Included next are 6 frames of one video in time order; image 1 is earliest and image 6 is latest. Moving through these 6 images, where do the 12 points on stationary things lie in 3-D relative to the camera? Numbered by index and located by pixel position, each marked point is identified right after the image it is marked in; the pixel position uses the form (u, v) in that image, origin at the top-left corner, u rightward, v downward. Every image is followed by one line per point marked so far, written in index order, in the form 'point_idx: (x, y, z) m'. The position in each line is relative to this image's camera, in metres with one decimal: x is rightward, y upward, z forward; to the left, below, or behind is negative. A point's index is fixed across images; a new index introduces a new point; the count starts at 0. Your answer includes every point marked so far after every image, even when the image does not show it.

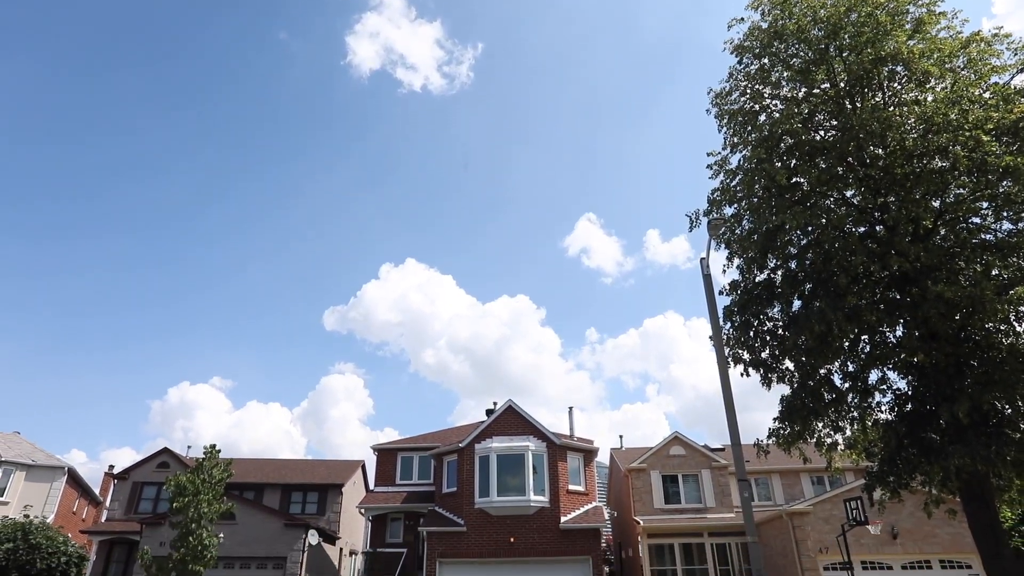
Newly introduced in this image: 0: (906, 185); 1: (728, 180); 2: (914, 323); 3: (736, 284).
0: (+7.8, +2.0, +12.0) m
1: (+5.2, +2.6, +14.6) m
2: (+7.3, -0.6, +11.1) m
3: (+5.2, +0.1, +14.2) m
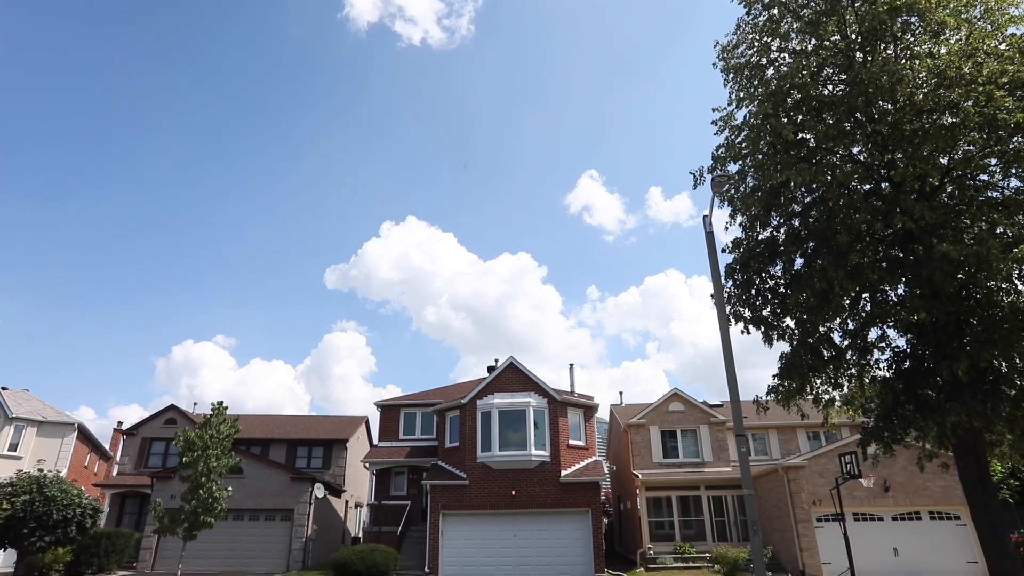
0: (+7.8, +2.8, +11.8) m
1: (+5.2, +3.6, +14.3) m
2: (+7.3, +0.1, +11.1) m
3: (+5.3, +1.1, +14.2) m
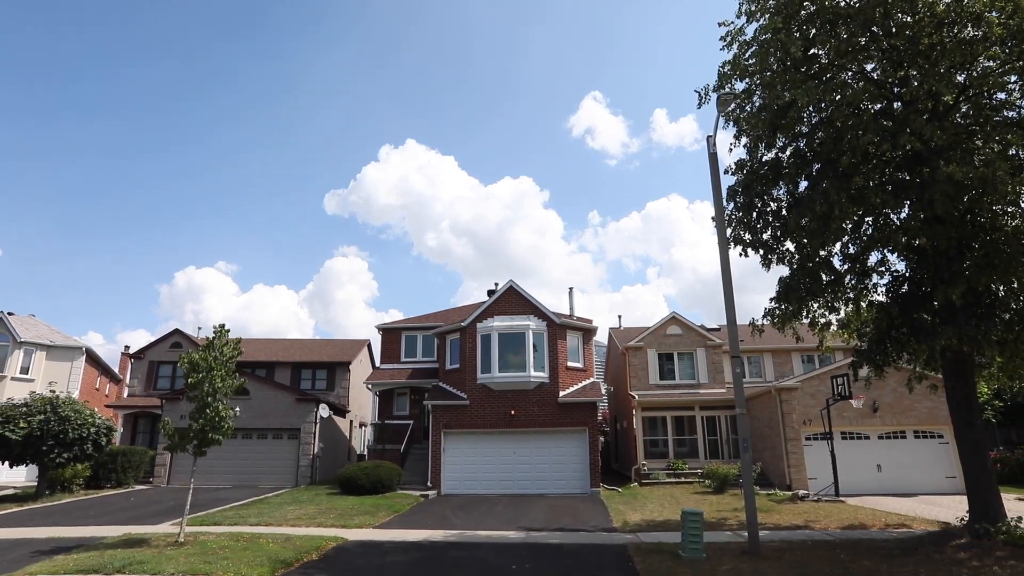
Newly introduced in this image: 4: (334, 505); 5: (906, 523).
0: (+7.7, +4.3, +11.3) m
1: (+5.1, +5.3, +13.7) m
2: (+7.3, +1.5, +10.9) m
3: (+5.2, +2.8, +13.8) m
4: (-5.5, -6.7, +18.7) m
5: (+9.2, -5.5, +14.2) m
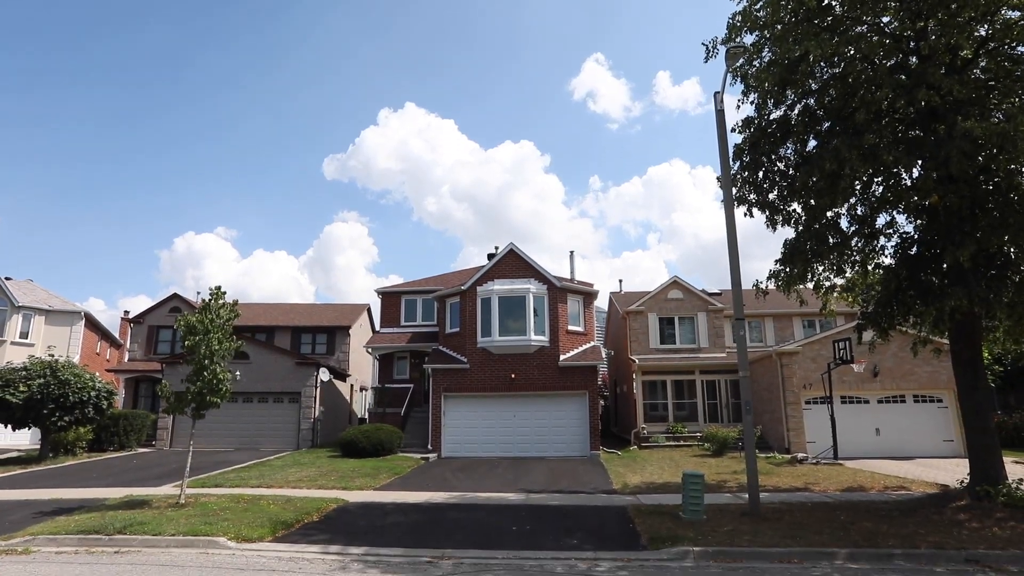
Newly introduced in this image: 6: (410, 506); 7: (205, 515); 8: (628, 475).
0: (+7.7, +5.0, +10.8) m
1: (+5.1, +6.1, +13.1) m
2: (+7.3, +2.2, +10.6) m
3: (+5.2, +3.7, +13.4) m
4: (-5.5, -5.5, +18.8) m
5: (+9.2, -4.6, +14.3) m
6: (-2.1, -4.5, +12.5) m
7: (-5.4, -4.0, +10.8) m
8: (+3.2, -5.2, +17.0) m
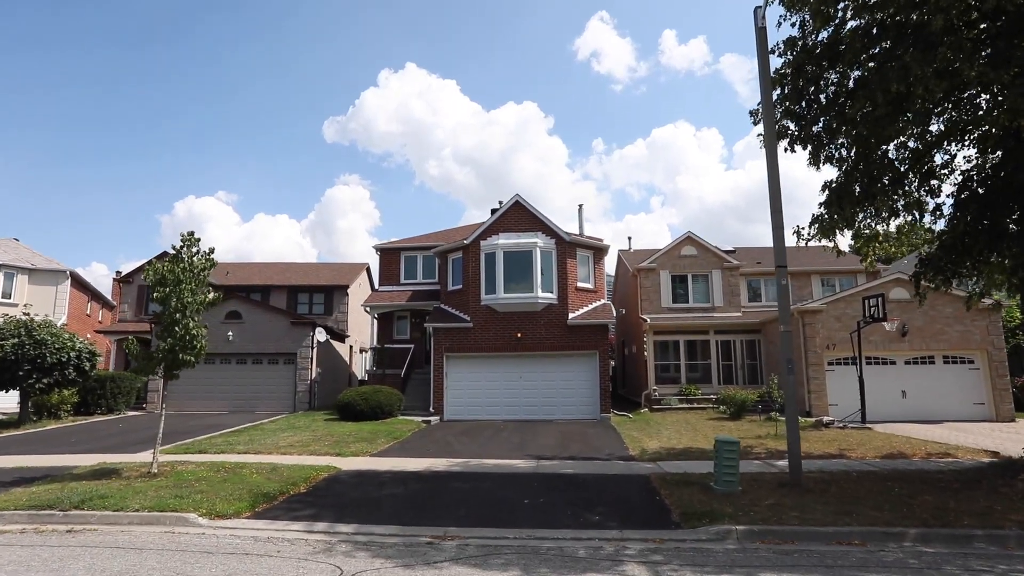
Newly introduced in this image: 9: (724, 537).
0: (+7.9, +5.9, +9.0) m
1: (+5.3, +7.1, +11.3) m
2: (+7.5, +3.1, +8.9) m
3: (+5.4, +4.7, +11.7) m
4: (-5.3, -4.1, +17.7) m
5: (+9.4, -3.5, +13.0) m
6: (-1.9, -3.5, +11.3) m
7: (-5.3, -3.1, +9.6) m
8: (+3.4, -3.9, +15.8) m
9: (+2.6, -3.0, +7.4) m
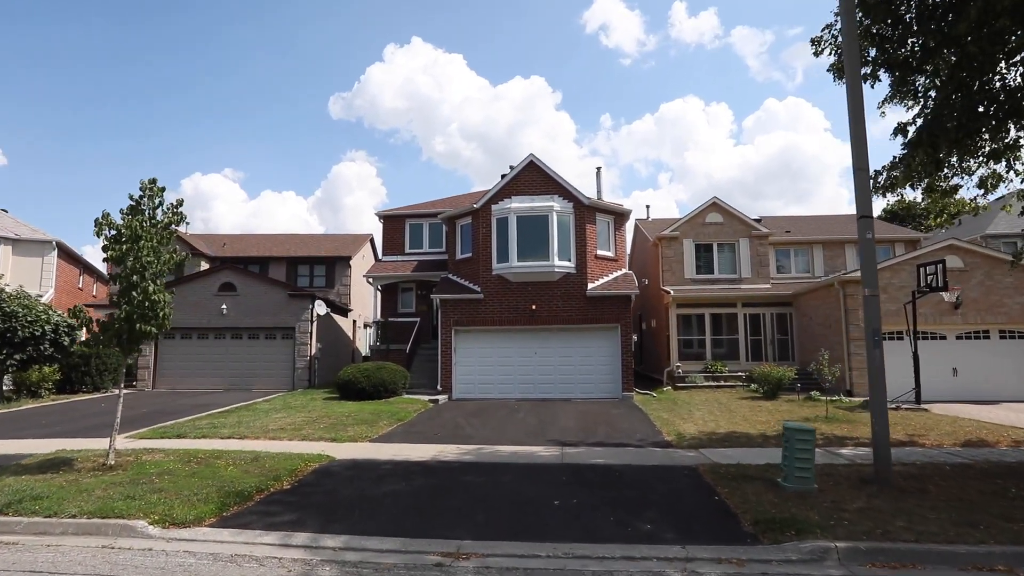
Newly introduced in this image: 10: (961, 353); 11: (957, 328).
0: (+8.2, +6.4, +6.9) m
1: (+5.6, +7.8, +9.2) m
2: (+7.8, +3.6, +6.9) m
3: (+5.7, +5.4, +9.7) m
4: (-4.8, -3.3, +16.1) m
5: (+9.7, -2.8, +11.2) m
6: (-1.6, -2.8, +9.6) m
7: (-4.9, -2.5, +8.0) m
8: (+3.8, -3.1, +14.1) m
9: (+2.9, -2.5, +5.7) m
10: (+14.6, -2.1, +19.8) m
11: (+14.5, -1.3, +19.8) m
